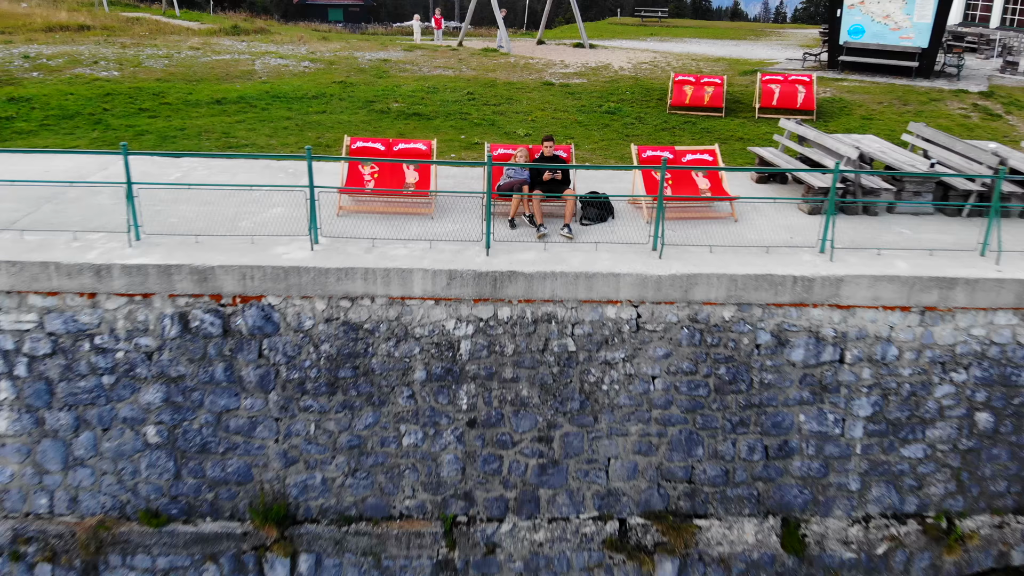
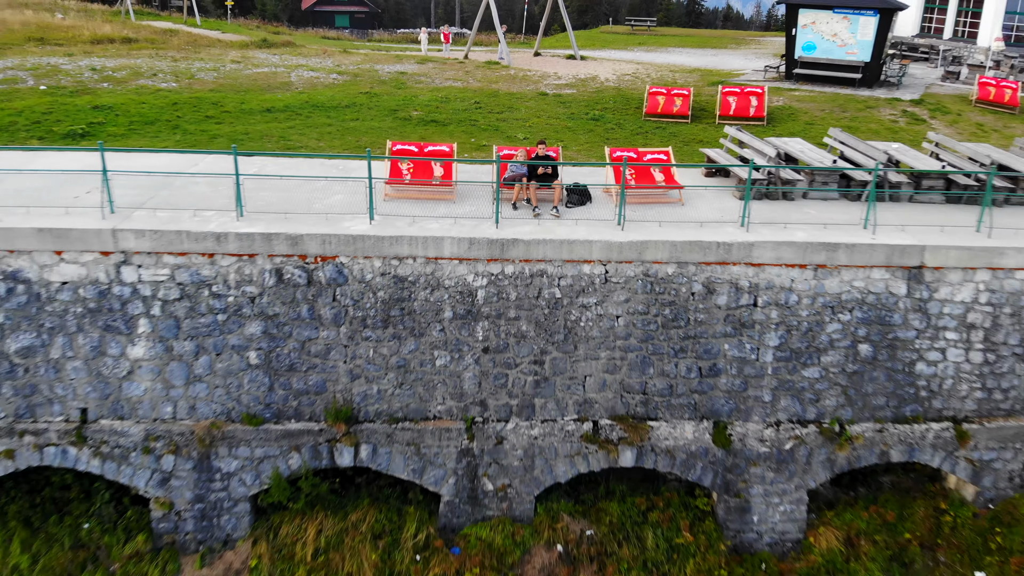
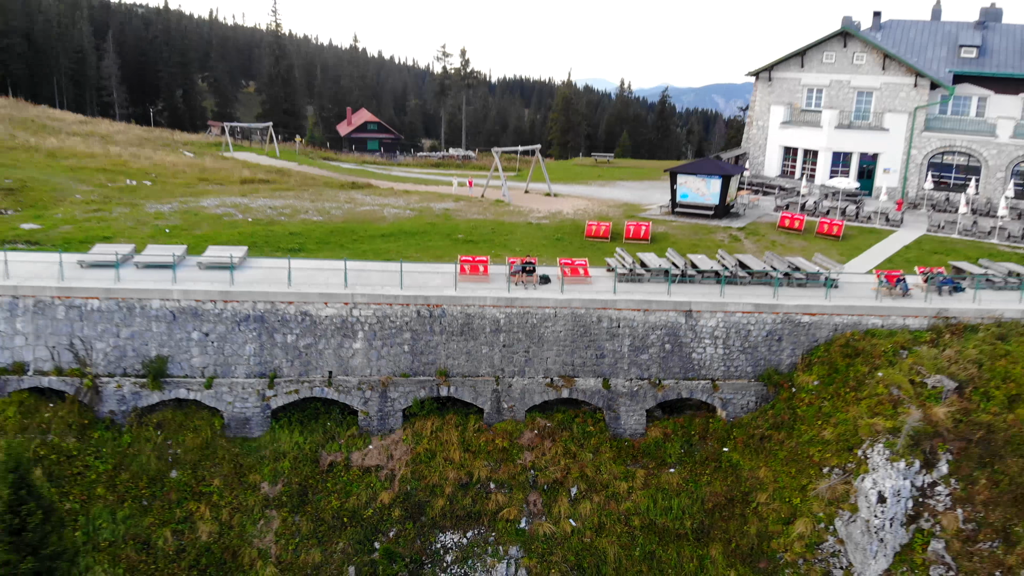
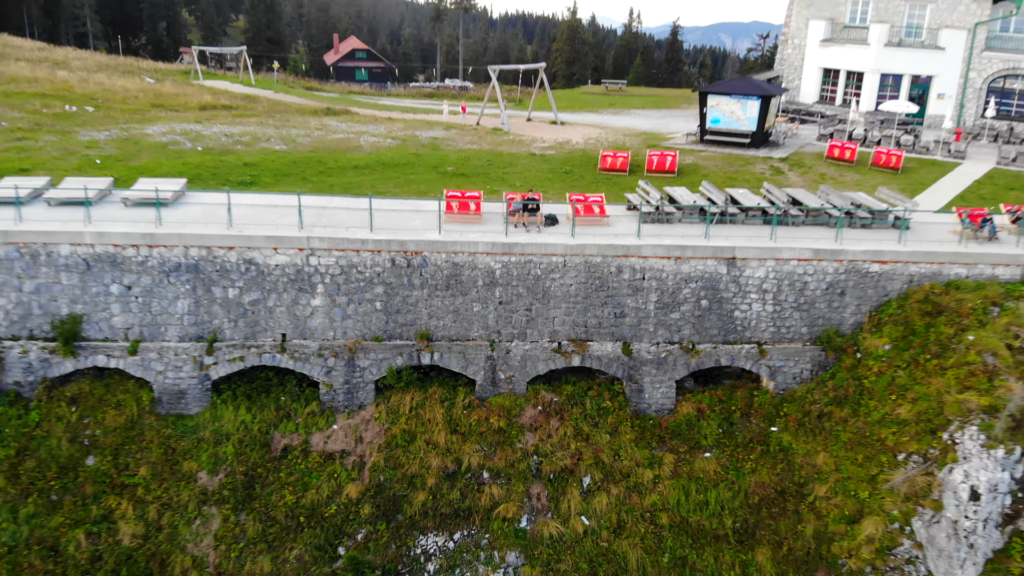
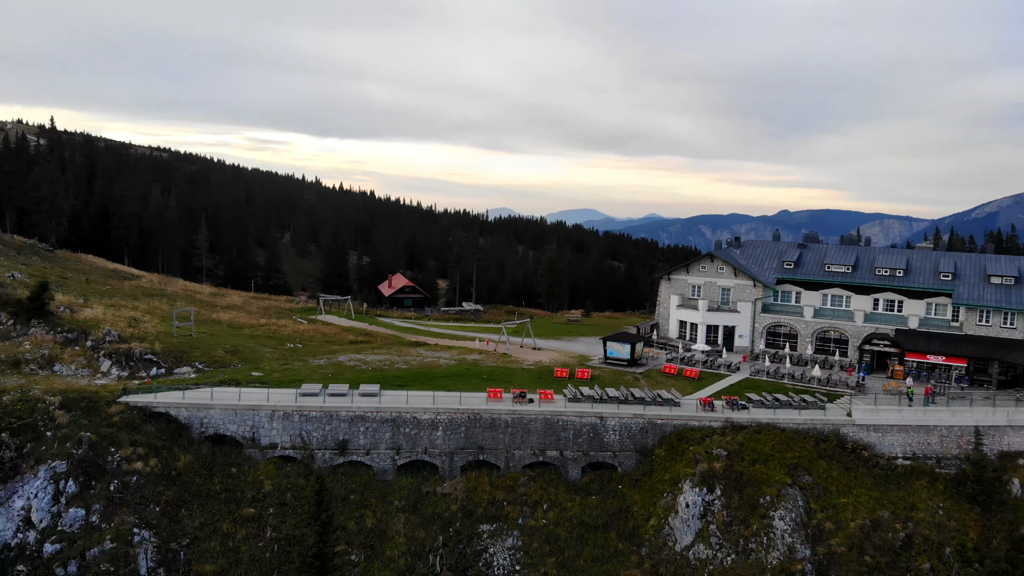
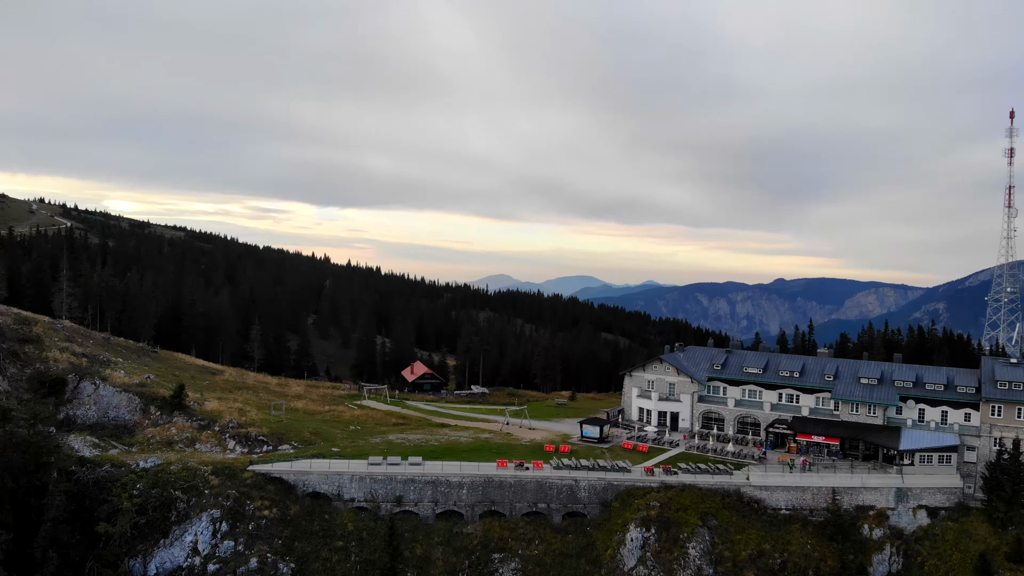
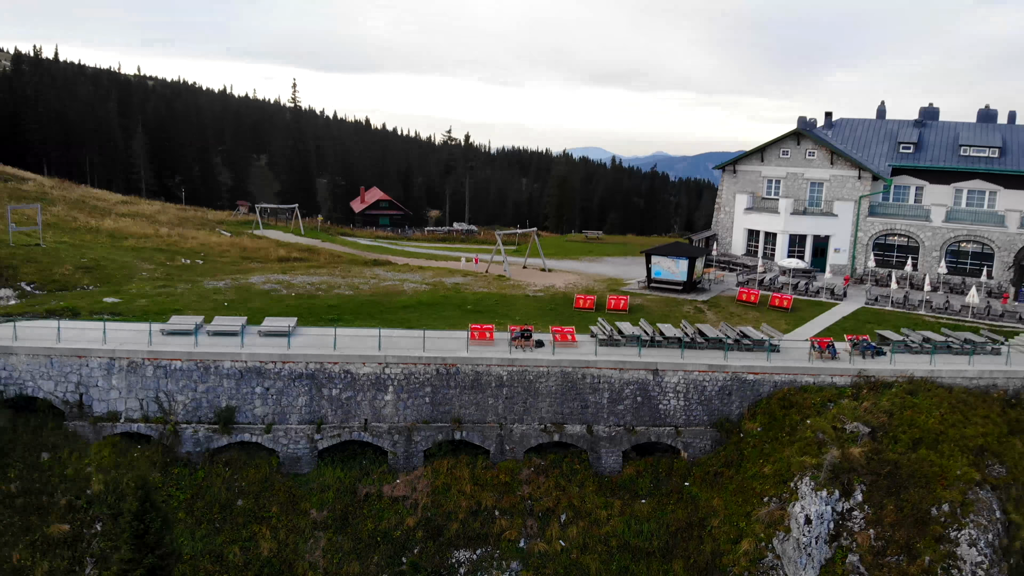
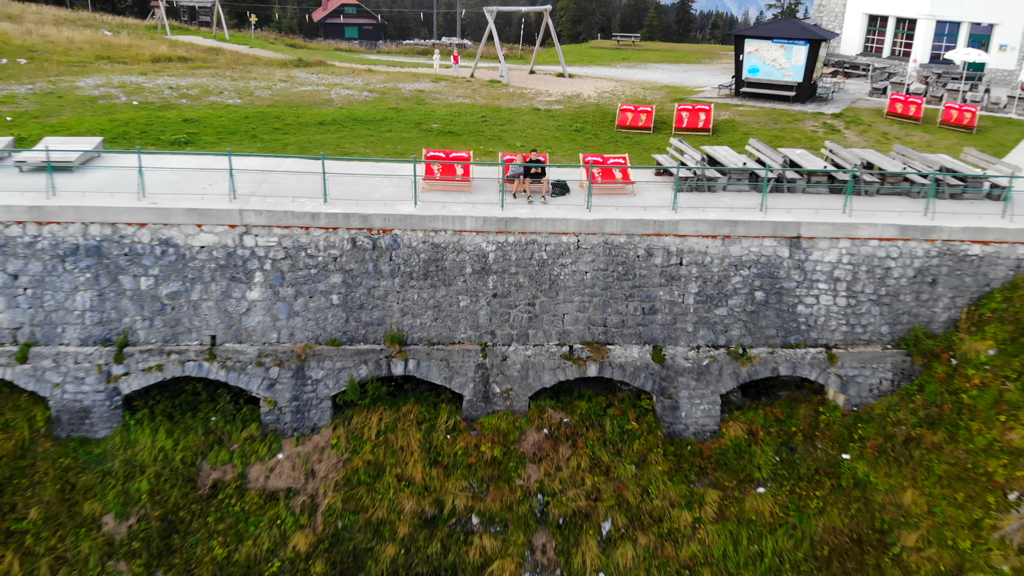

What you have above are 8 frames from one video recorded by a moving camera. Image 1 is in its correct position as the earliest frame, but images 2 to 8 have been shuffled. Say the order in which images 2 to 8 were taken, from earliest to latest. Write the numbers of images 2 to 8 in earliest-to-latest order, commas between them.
2, 8, 4, 3, 7, 5, 6
